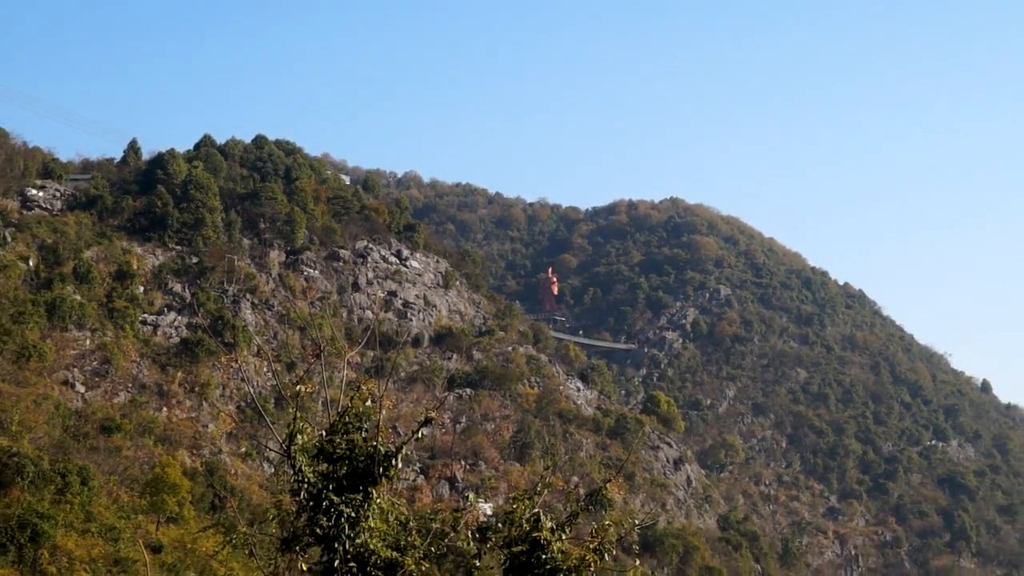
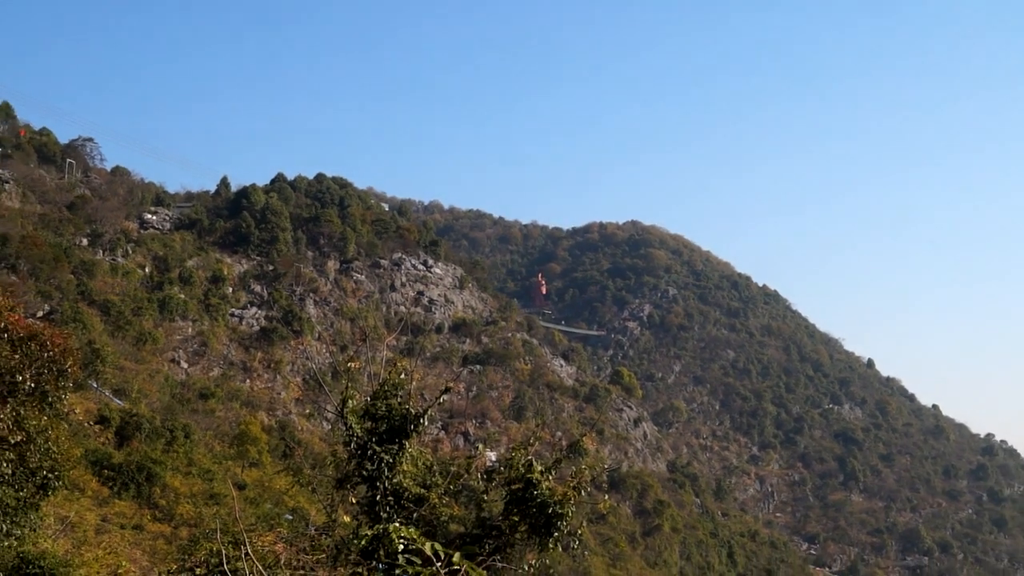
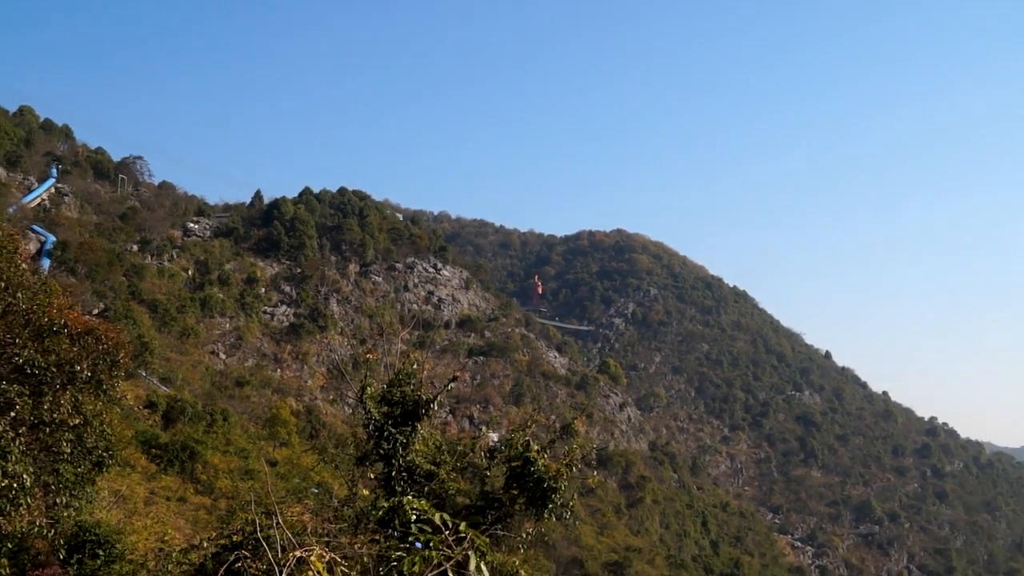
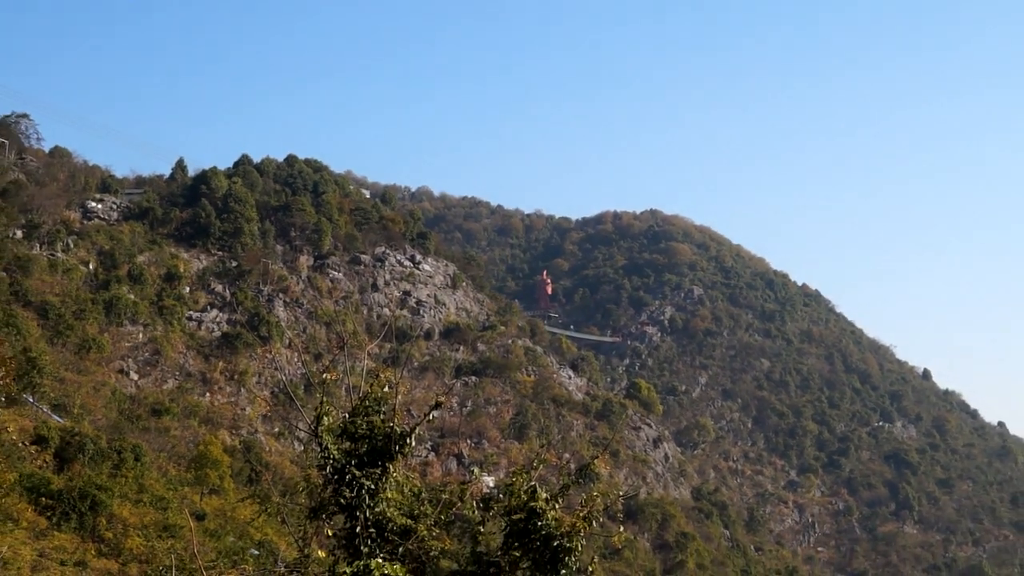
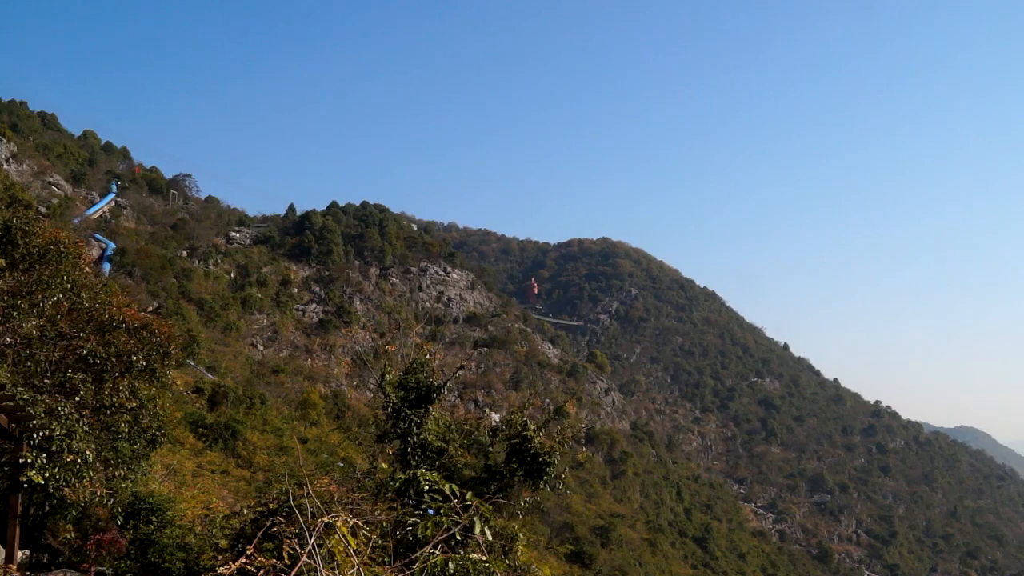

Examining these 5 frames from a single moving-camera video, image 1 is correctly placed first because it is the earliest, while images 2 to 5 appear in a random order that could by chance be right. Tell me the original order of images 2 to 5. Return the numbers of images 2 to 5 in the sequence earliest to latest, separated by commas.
4, 2, 3, 5
